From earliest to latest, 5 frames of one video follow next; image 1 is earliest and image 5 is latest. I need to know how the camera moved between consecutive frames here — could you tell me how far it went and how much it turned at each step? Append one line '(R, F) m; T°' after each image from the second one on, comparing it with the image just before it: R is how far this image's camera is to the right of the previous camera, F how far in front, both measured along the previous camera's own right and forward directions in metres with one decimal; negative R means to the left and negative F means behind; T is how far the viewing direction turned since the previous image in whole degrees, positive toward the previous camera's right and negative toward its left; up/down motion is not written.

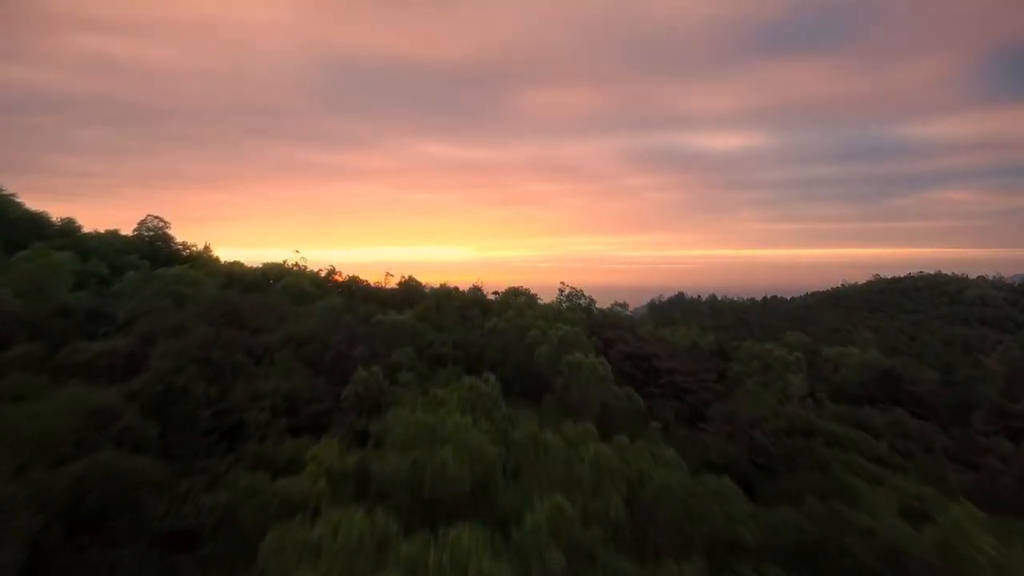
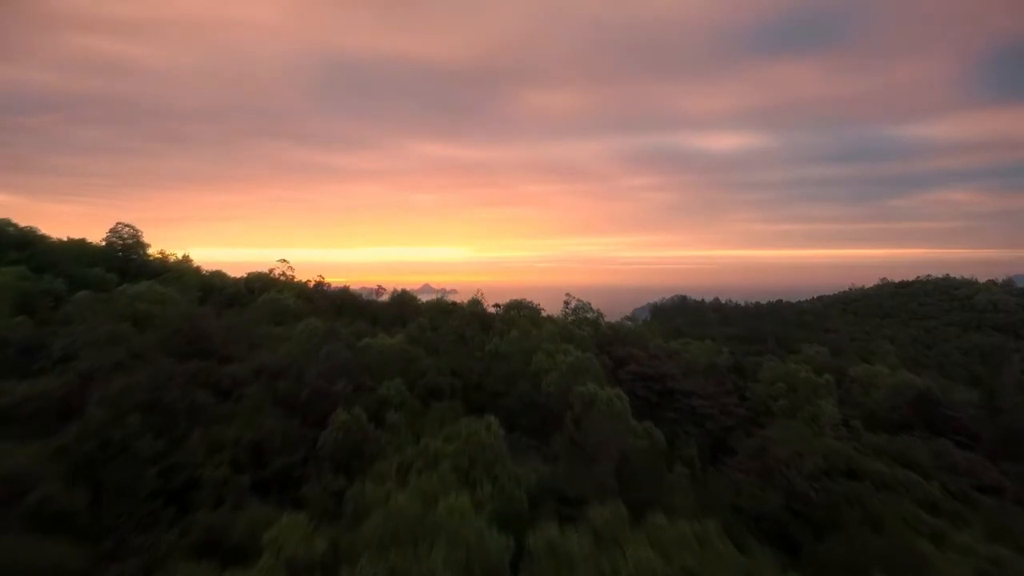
(-0.1, +1.2) m; 0°
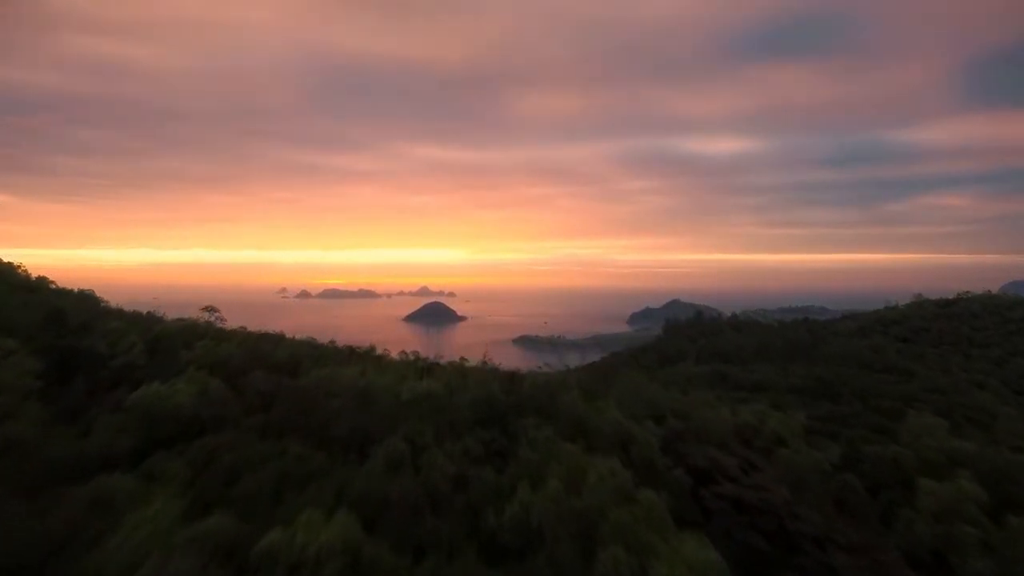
(-0.3, +4.9) m; 0°
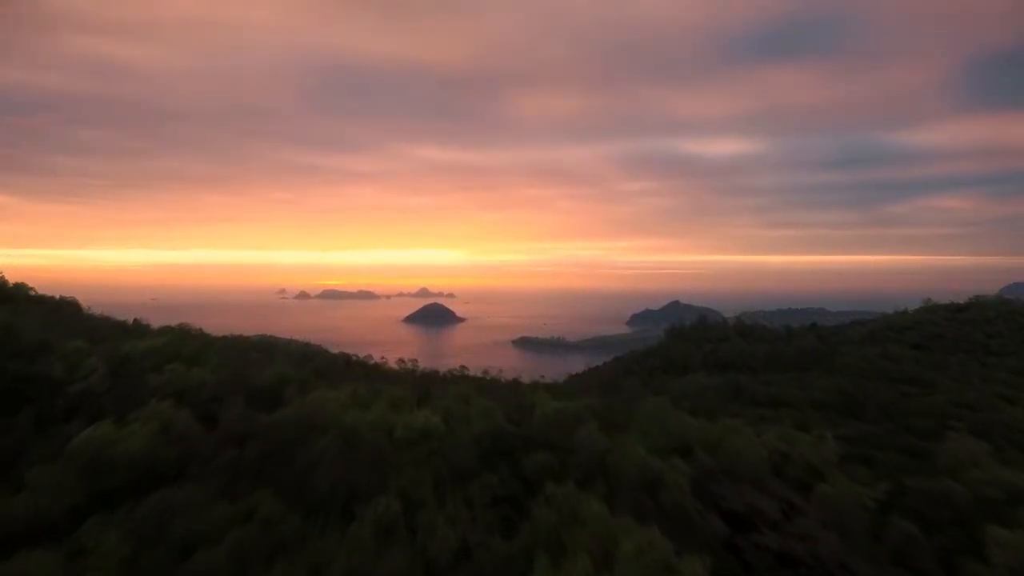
(-0.1, +1.2) m; 0°
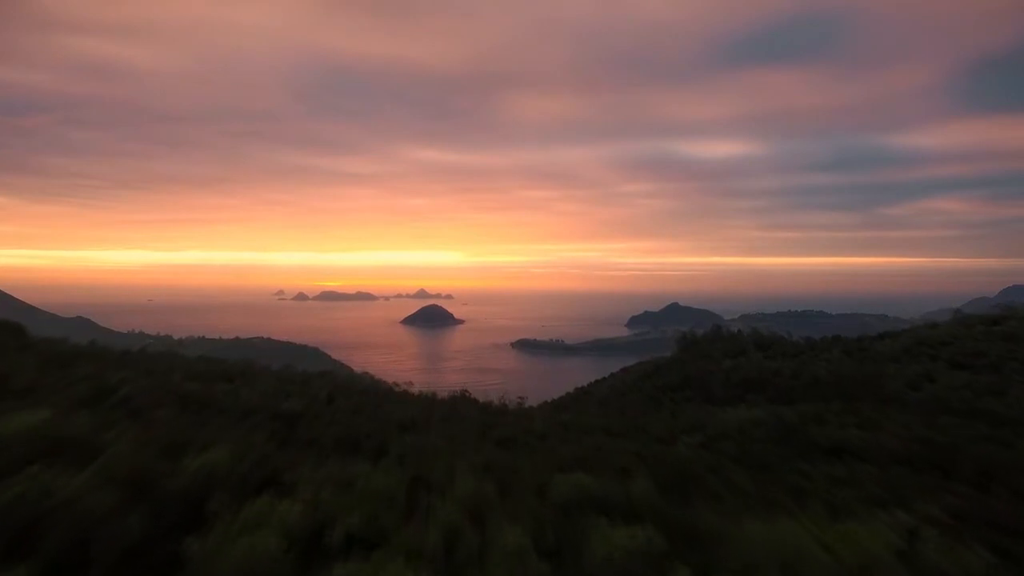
(-0.3, +3.3) m; 0°
